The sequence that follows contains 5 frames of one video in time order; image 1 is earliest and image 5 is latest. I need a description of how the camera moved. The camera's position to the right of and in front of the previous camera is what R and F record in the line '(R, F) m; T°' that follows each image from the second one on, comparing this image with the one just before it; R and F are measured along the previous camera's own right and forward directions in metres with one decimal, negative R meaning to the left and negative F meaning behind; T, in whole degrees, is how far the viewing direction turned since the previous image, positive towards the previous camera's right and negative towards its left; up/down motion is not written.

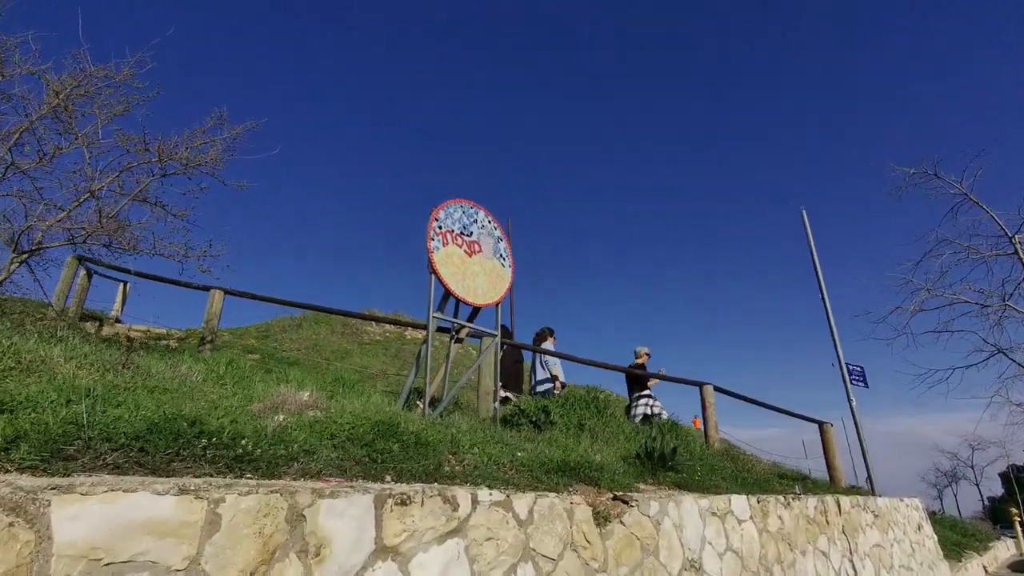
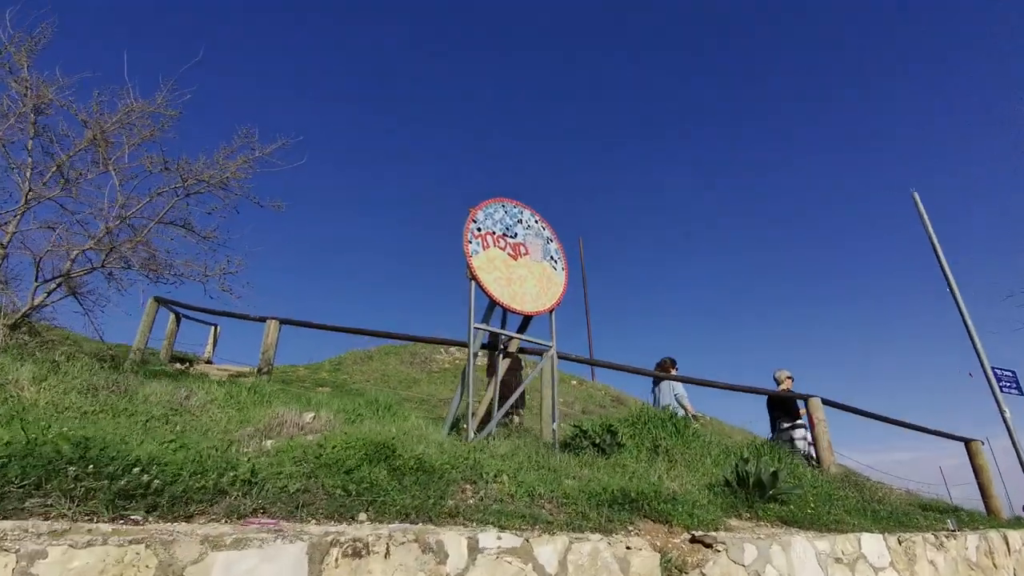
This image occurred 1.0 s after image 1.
(+0.3, +0.9) m; -9°
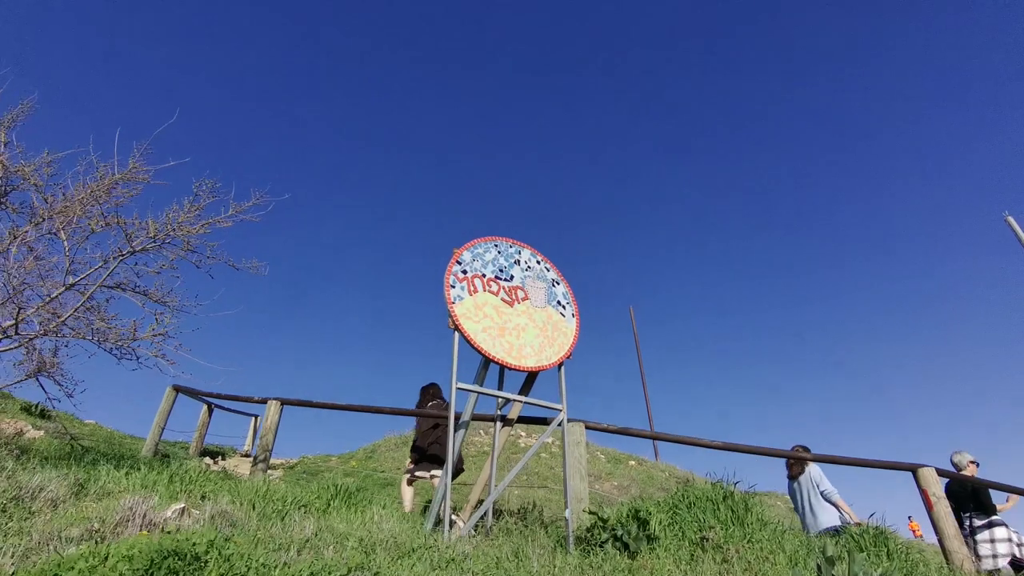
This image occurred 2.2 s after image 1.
(+0.7, +1.2) m; -6°
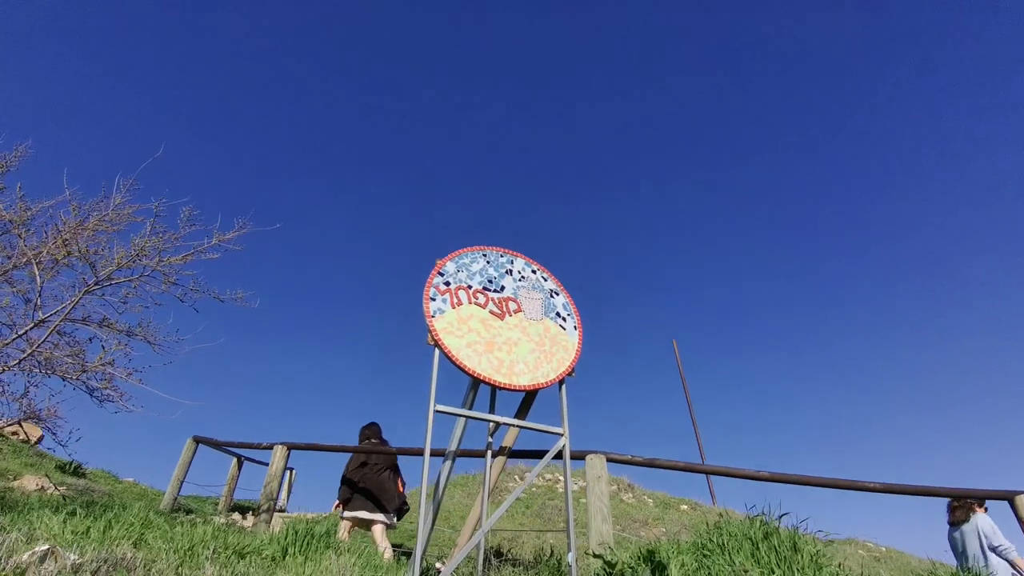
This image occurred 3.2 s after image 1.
(+0.5, +0.6) m; -5°
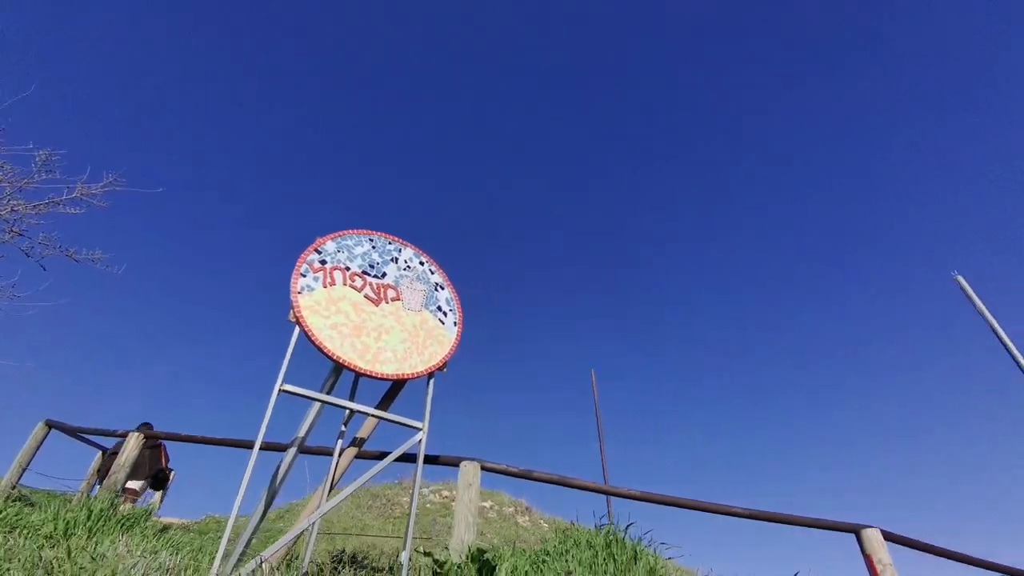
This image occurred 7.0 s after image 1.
(+0.5, +0.1) m; +7°
